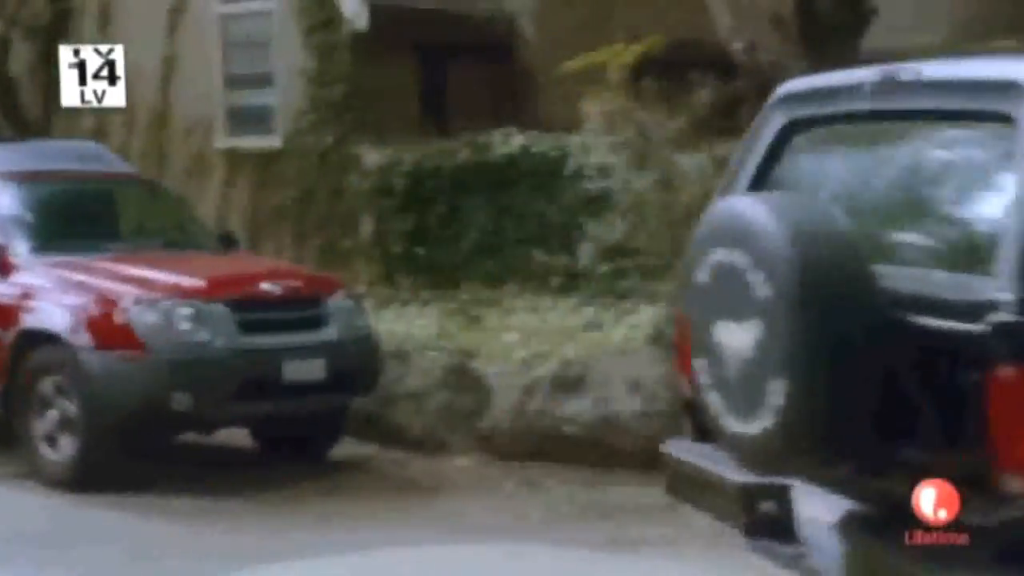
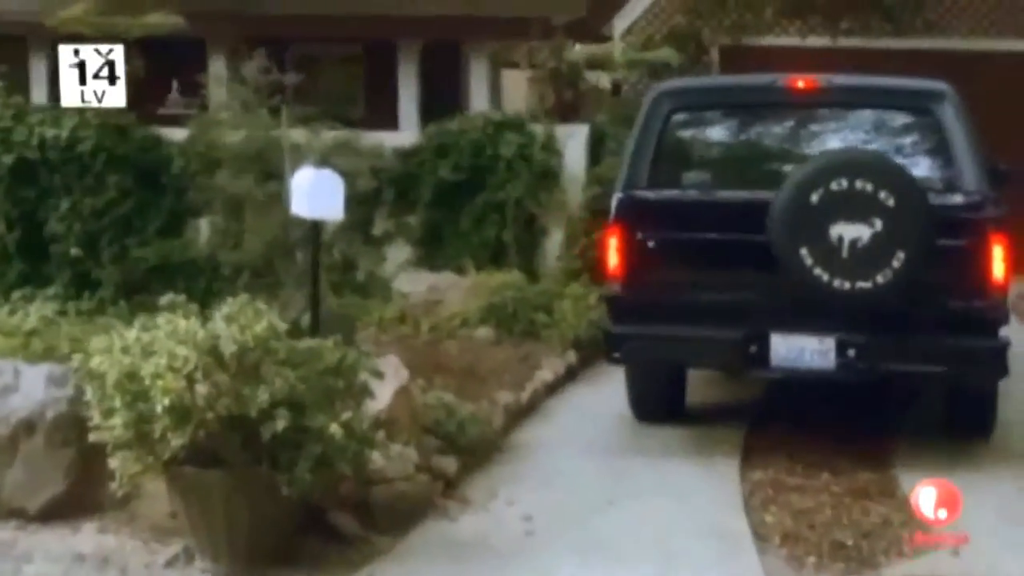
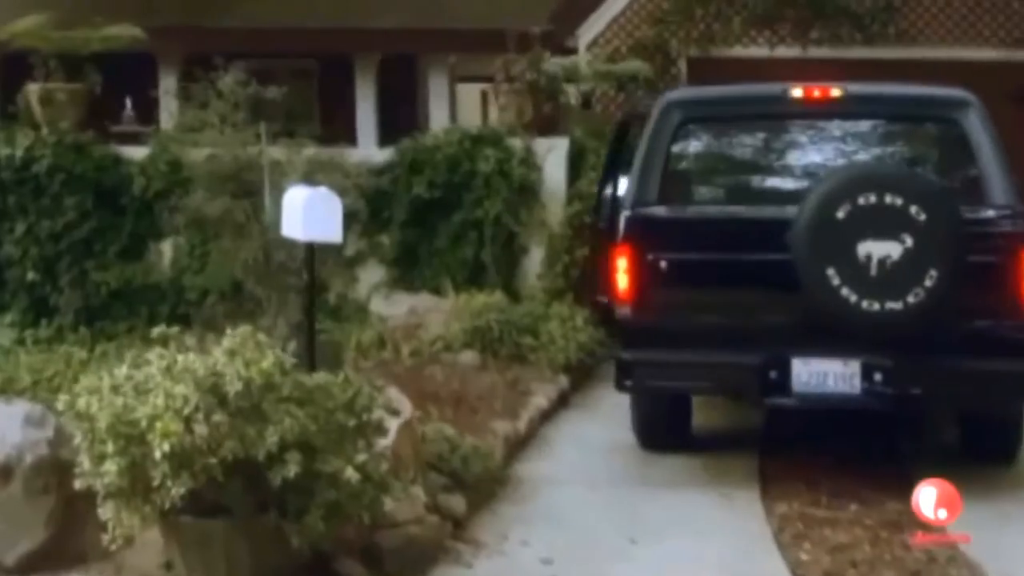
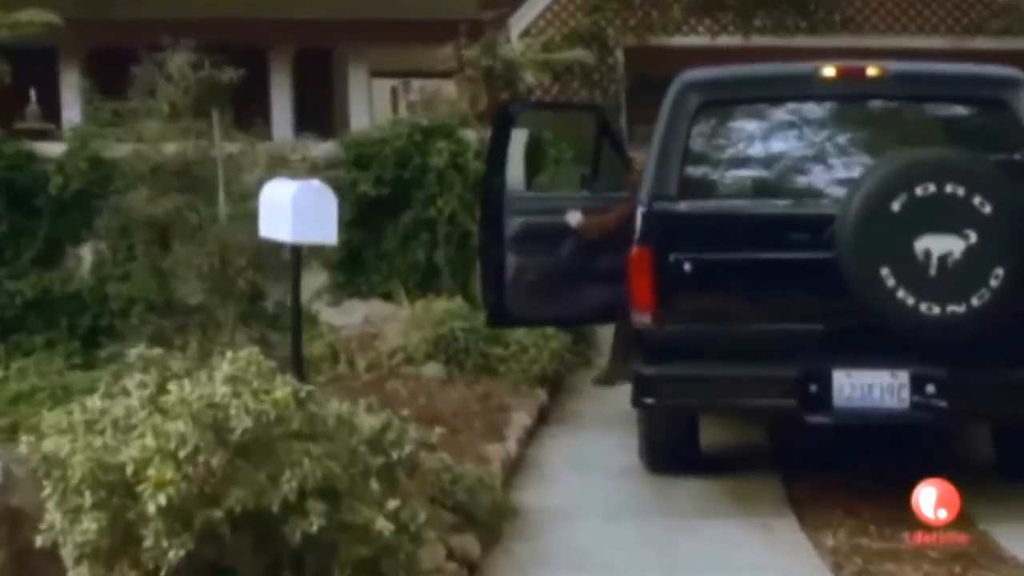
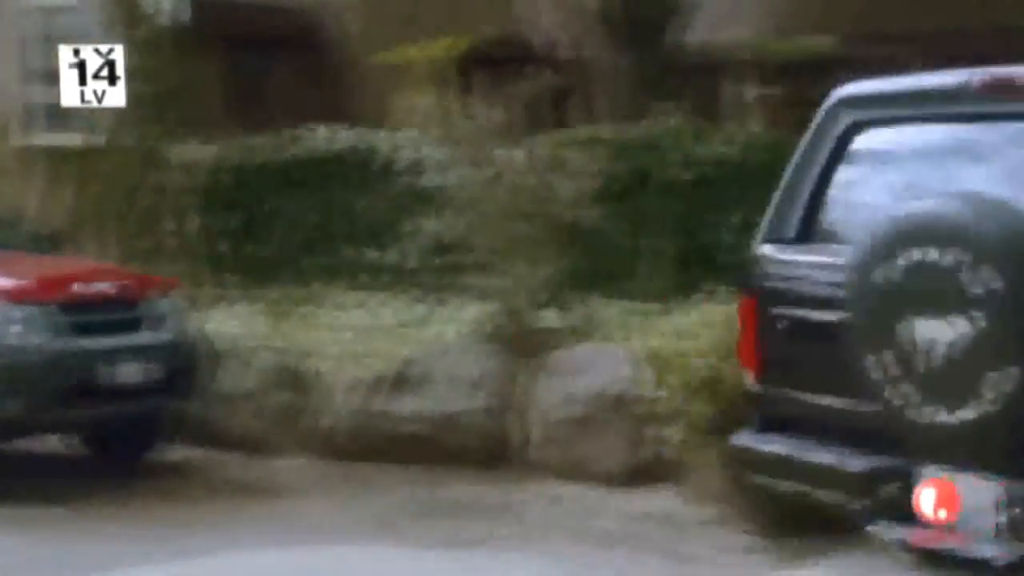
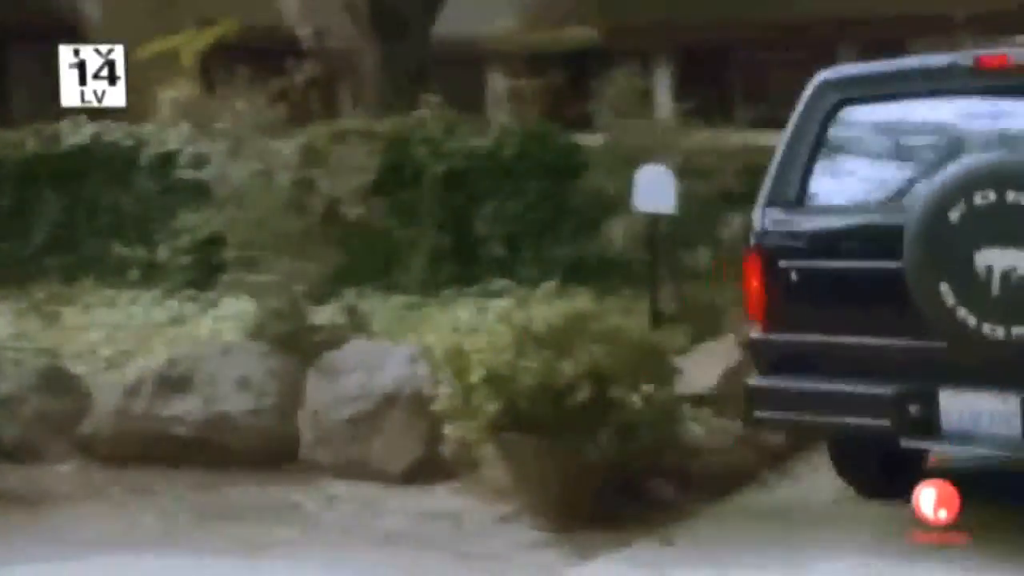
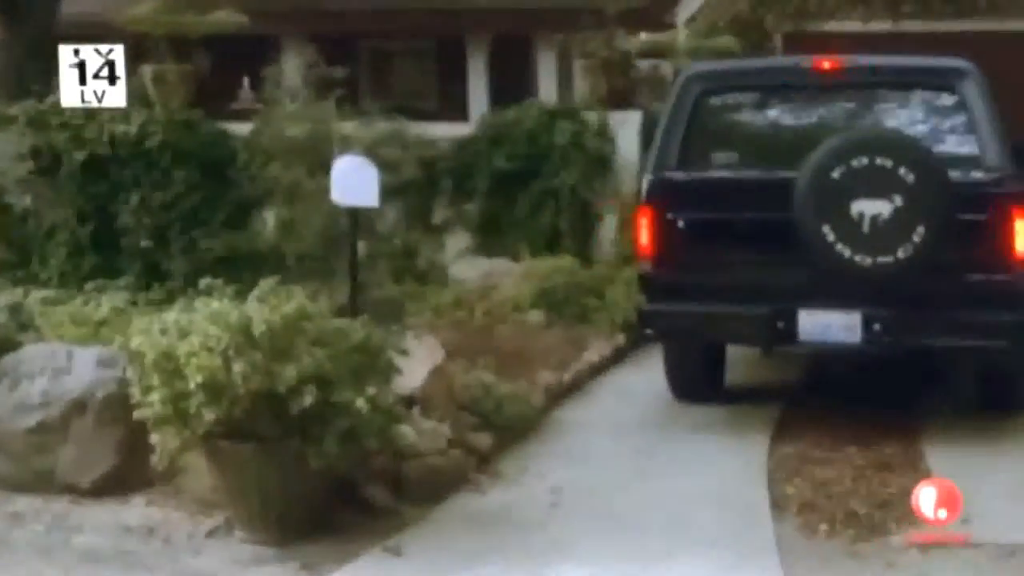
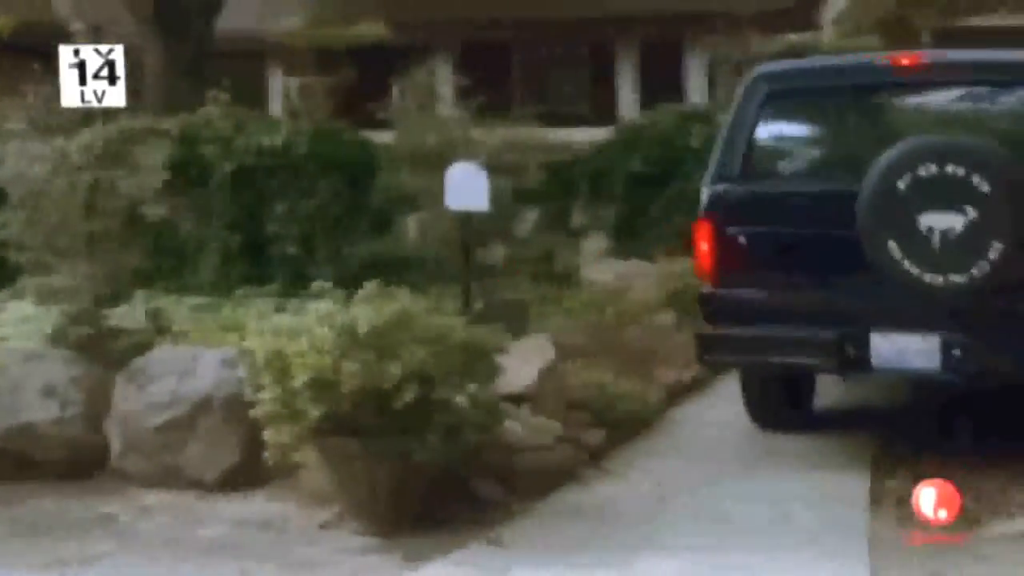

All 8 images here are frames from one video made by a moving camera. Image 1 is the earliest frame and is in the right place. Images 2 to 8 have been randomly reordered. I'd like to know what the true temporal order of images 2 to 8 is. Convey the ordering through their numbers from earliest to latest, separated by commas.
5, 6, 8, 7, 2, 3, 4
